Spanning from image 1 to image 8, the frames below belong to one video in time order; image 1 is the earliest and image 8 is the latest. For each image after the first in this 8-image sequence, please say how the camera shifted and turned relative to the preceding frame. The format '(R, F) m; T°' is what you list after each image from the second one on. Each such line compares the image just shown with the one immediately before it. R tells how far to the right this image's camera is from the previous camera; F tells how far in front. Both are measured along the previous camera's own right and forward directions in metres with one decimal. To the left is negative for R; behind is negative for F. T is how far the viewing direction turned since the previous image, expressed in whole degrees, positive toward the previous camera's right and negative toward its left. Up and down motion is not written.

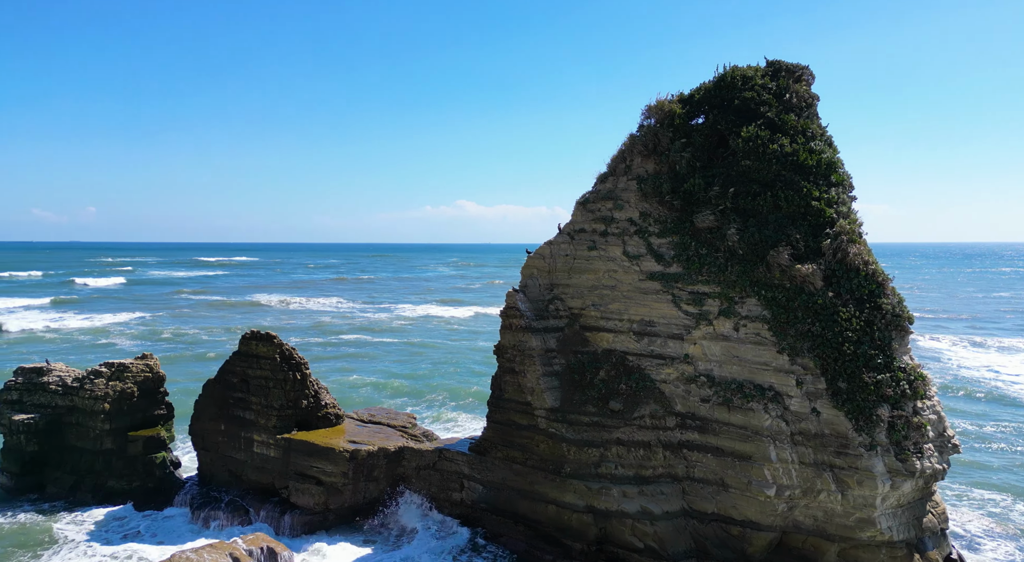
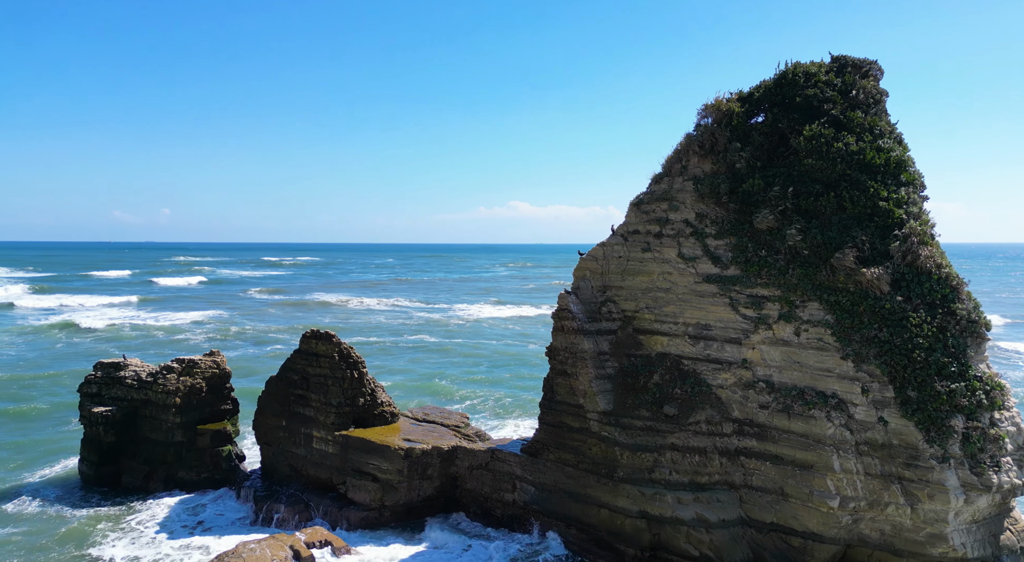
(0.0, +0.1) m; -4°
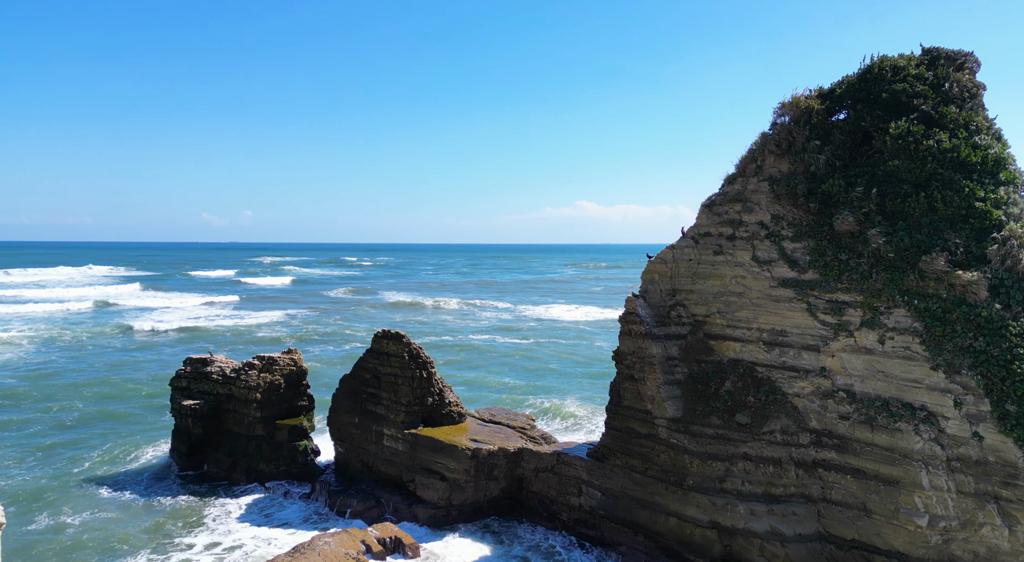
(0.0, +0.2) m; -5°
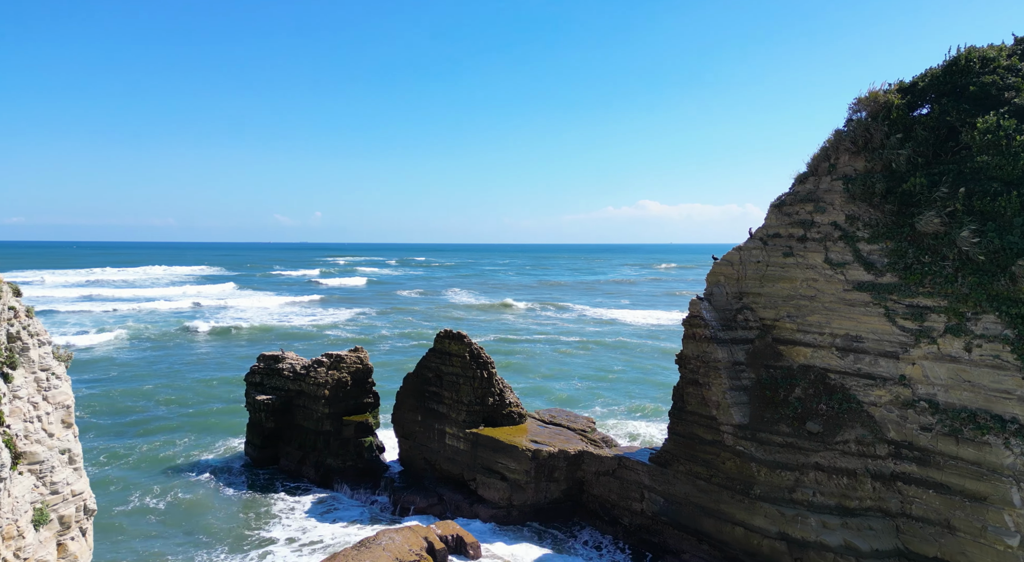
(0.0, +0.2) m; -5°
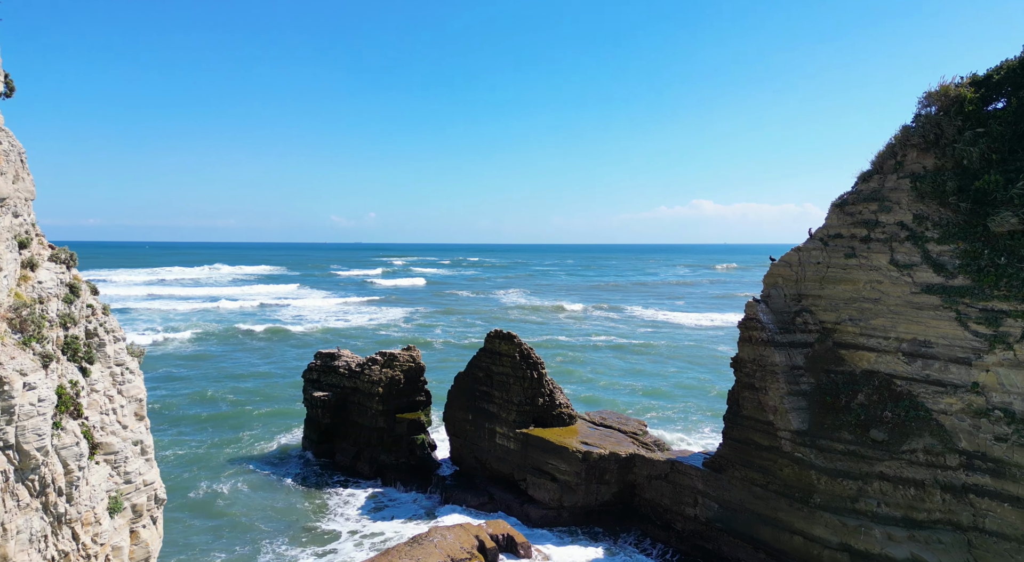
(0.0, +0.1) m; -4°
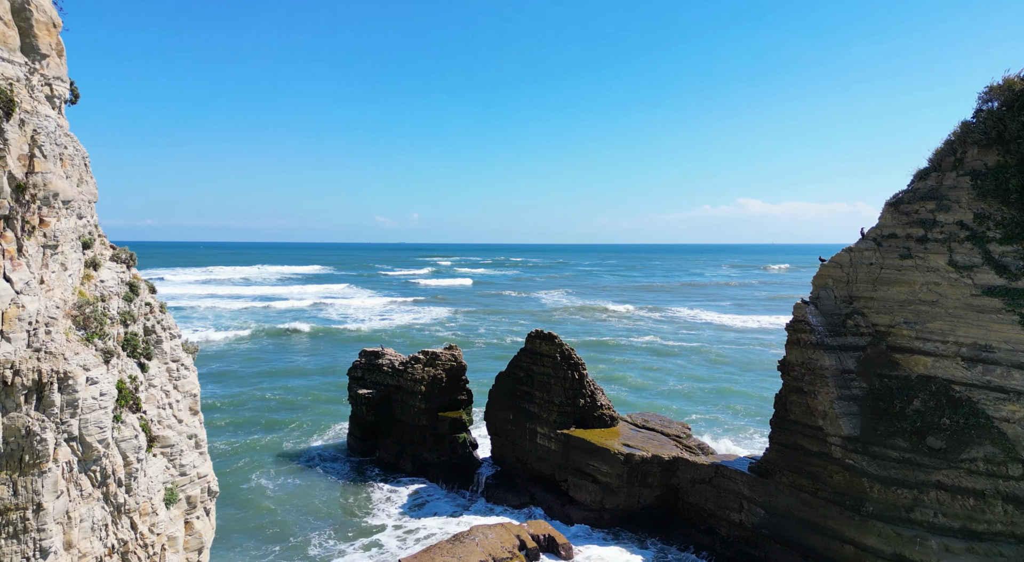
(0.0, +0.1) m; -3°
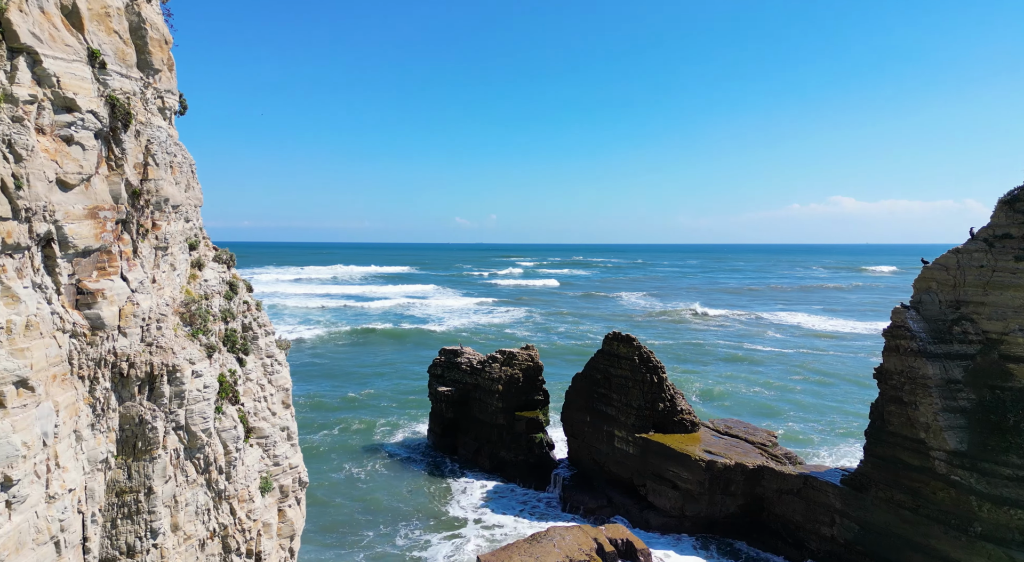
(-0.1, +0.2) m; -6°
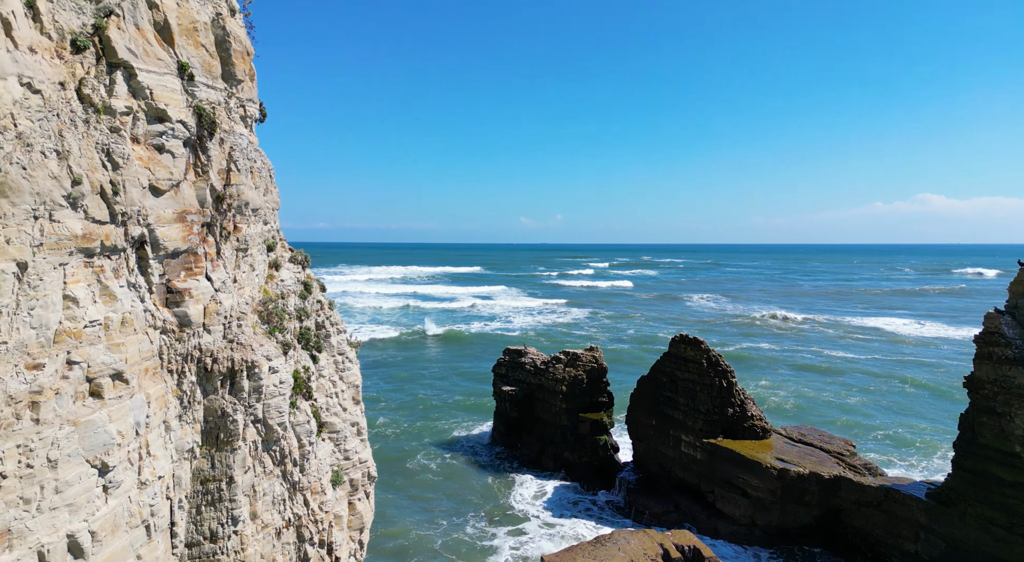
(+1.7, -2.5) m; -5°
